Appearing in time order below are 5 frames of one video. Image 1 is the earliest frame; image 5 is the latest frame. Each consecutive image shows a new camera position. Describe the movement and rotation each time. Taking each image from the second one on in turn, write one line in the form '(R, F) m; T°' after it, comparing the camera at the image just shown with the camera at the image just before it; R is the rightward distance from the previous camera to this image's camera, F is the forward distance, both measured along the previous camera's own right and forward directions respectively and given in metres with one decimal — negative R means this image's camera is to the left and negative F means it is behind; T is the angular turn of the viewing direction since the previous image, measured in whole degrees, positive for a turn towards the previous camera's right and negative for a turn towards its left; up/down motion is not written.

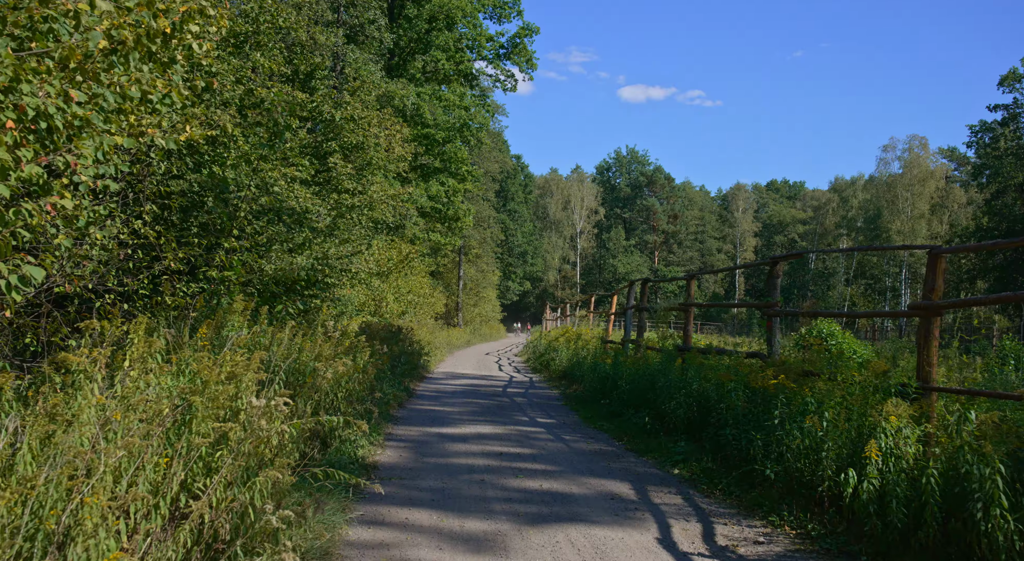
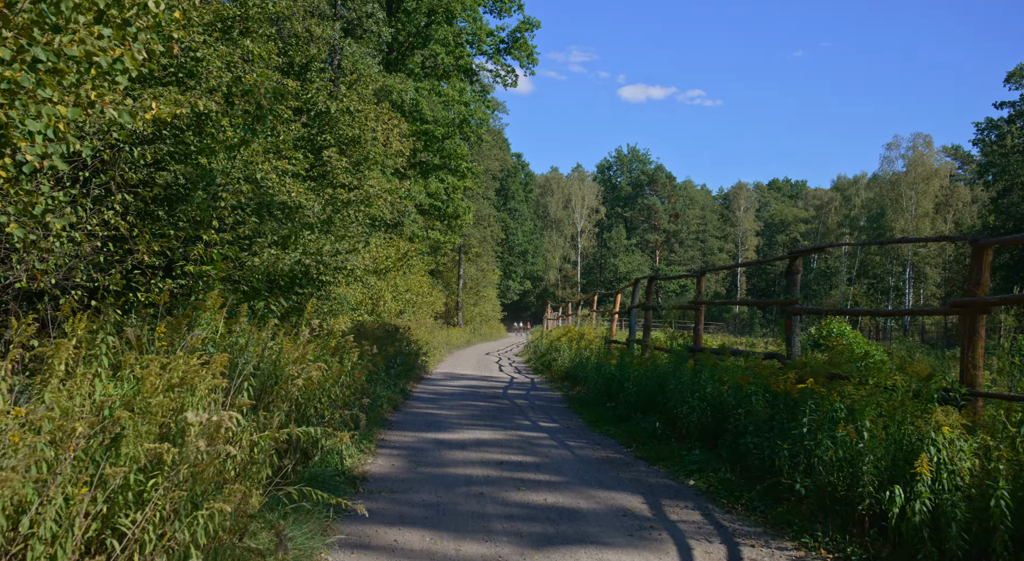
(0.0, +0.5) m; 0°
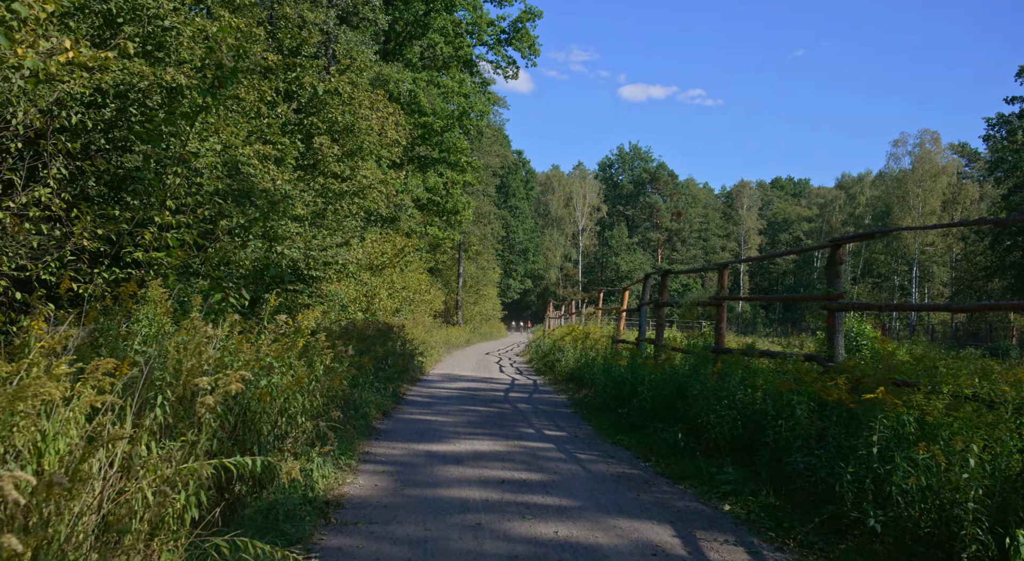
(0.0, +1.0) m; 0°
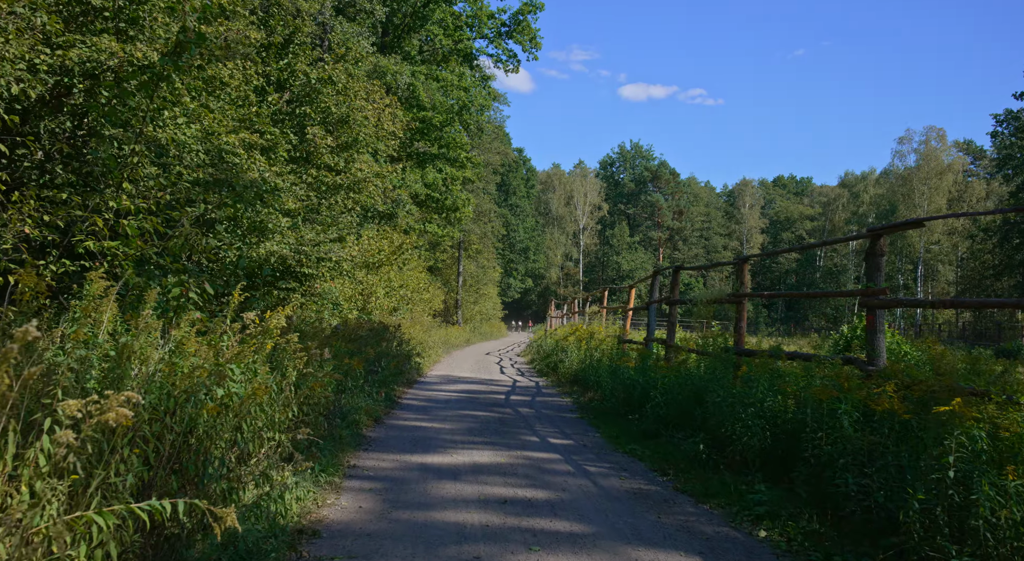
(0.0, +0.7) m; 0°
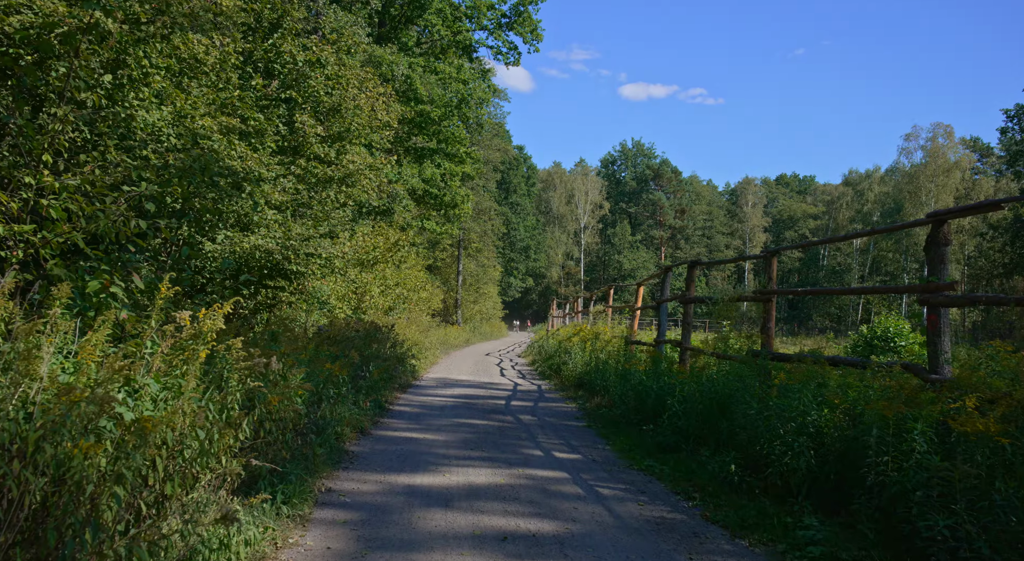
(0.0, +0.9) m; 0°
